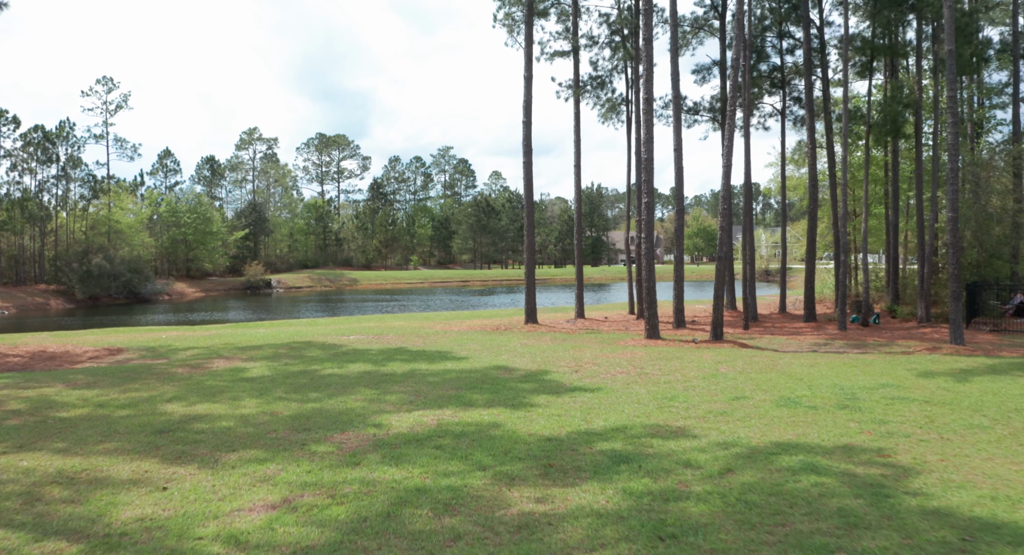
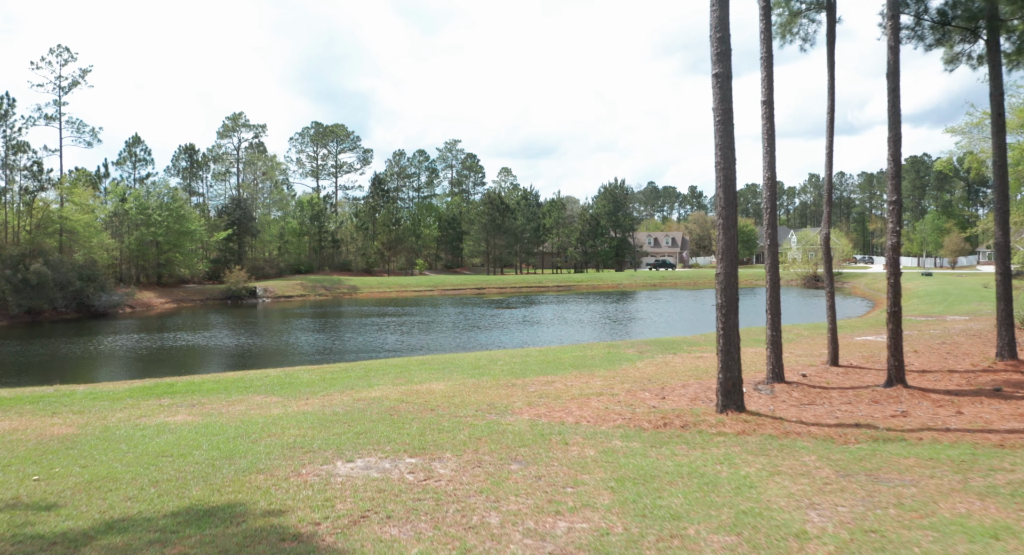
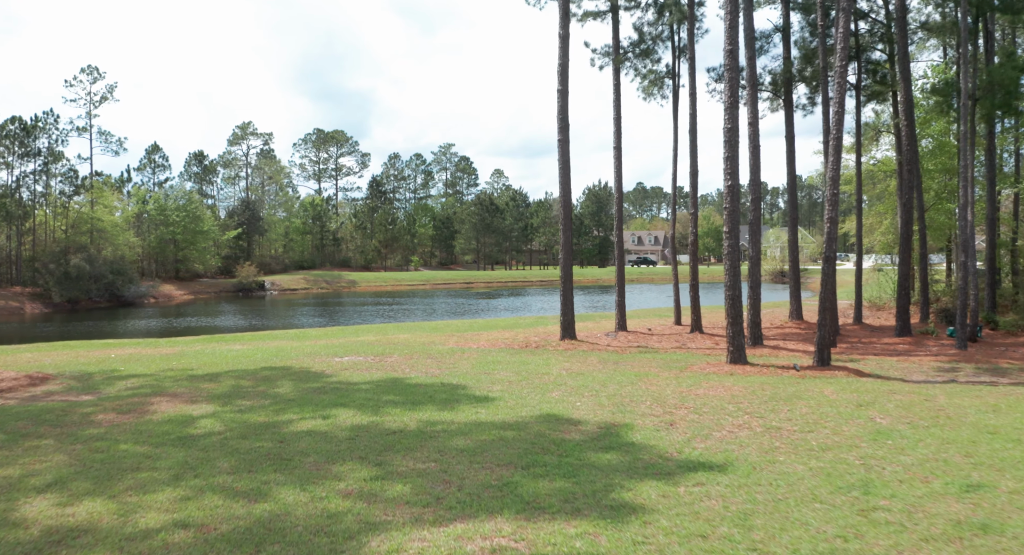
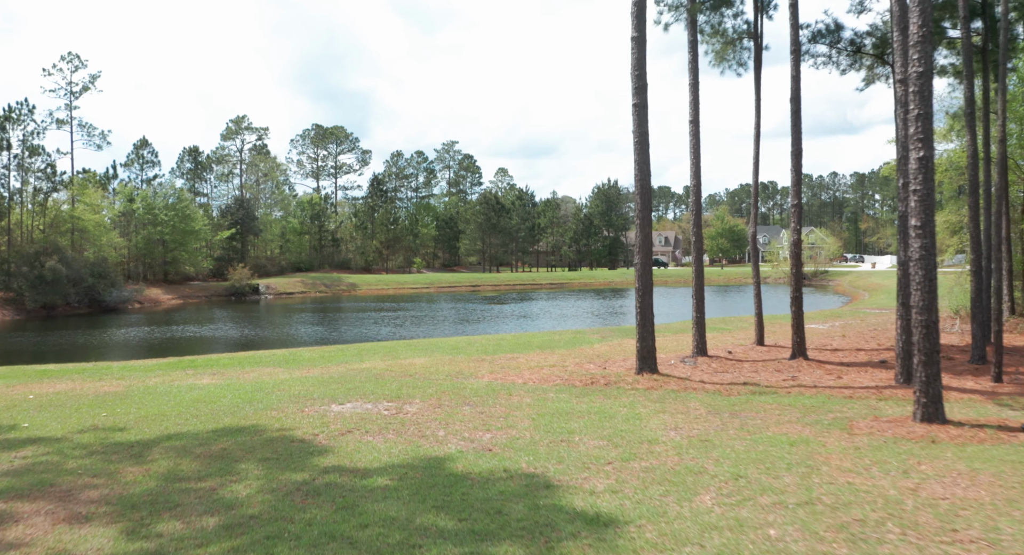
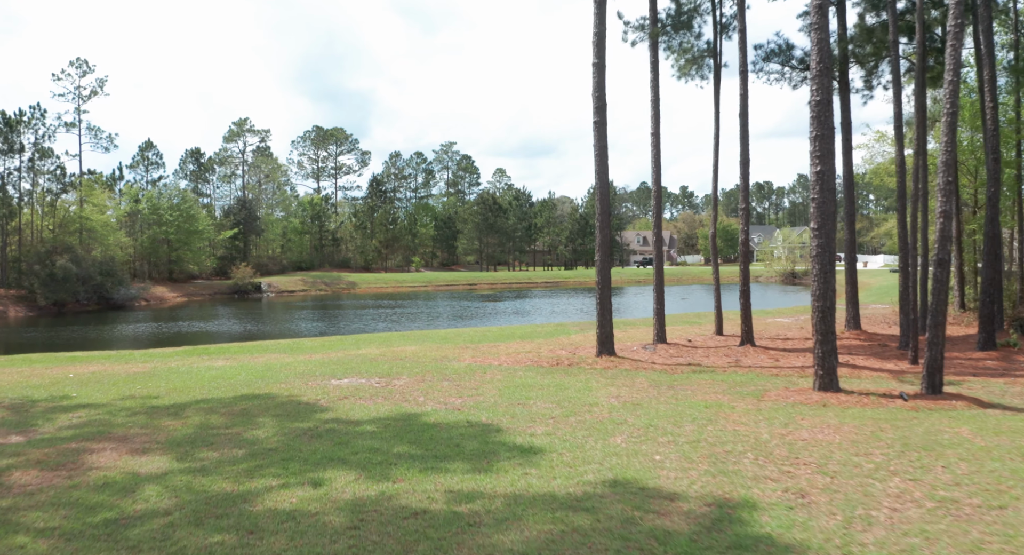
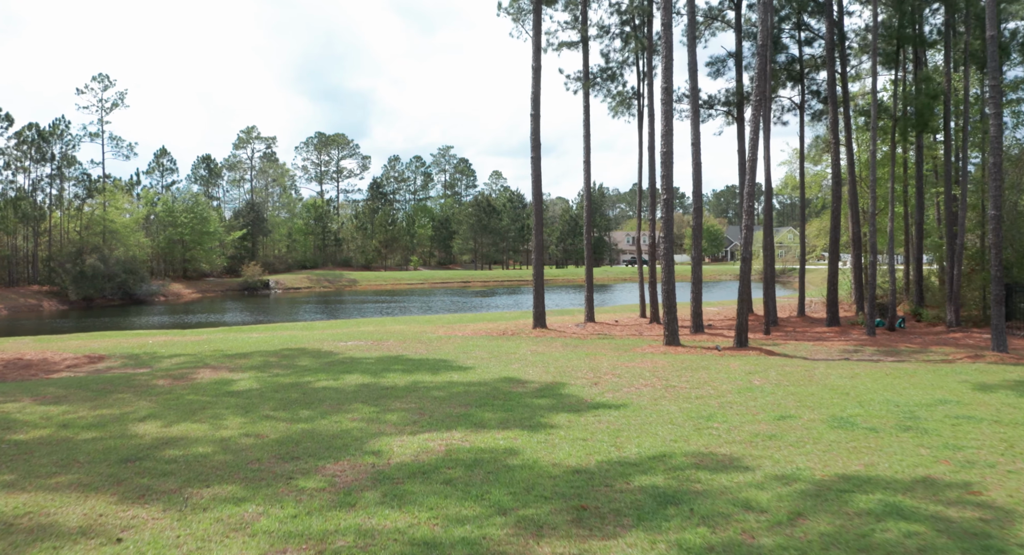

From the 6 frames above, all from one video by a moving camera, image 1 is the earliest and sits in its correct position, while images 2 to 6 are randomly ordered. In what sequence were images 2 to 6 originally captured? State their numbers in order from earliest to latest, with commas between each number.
6, 3, 5, 4, 2
